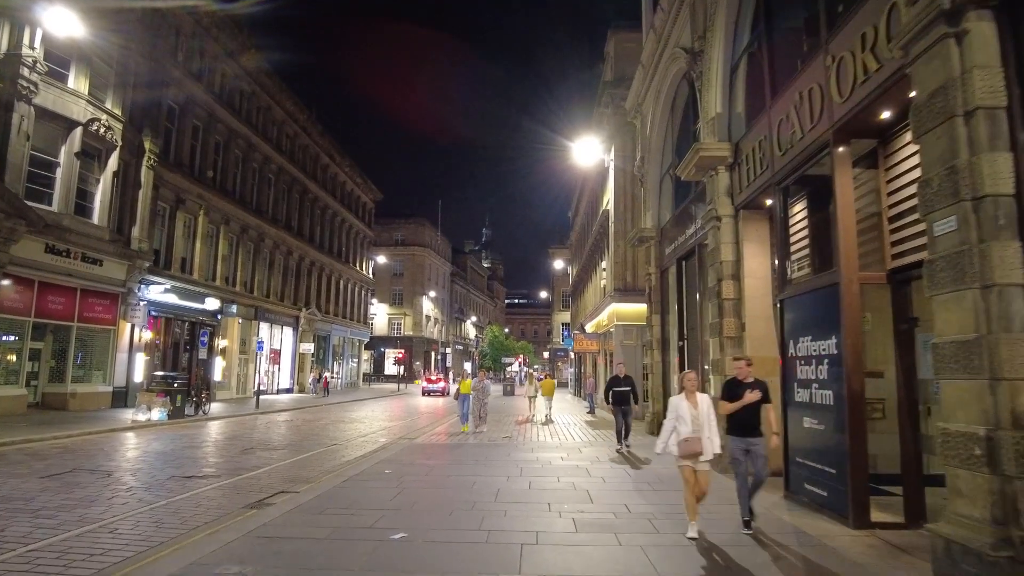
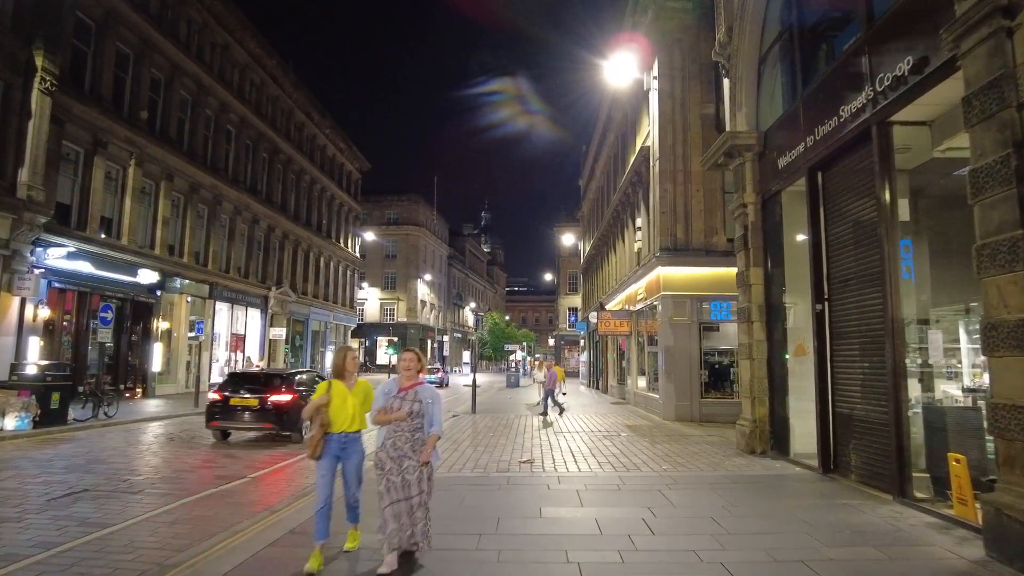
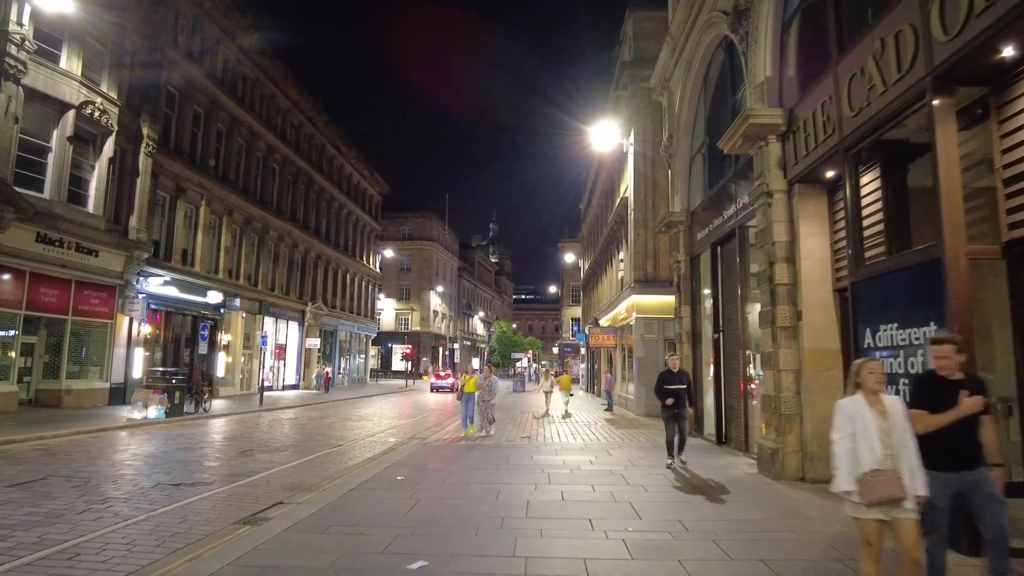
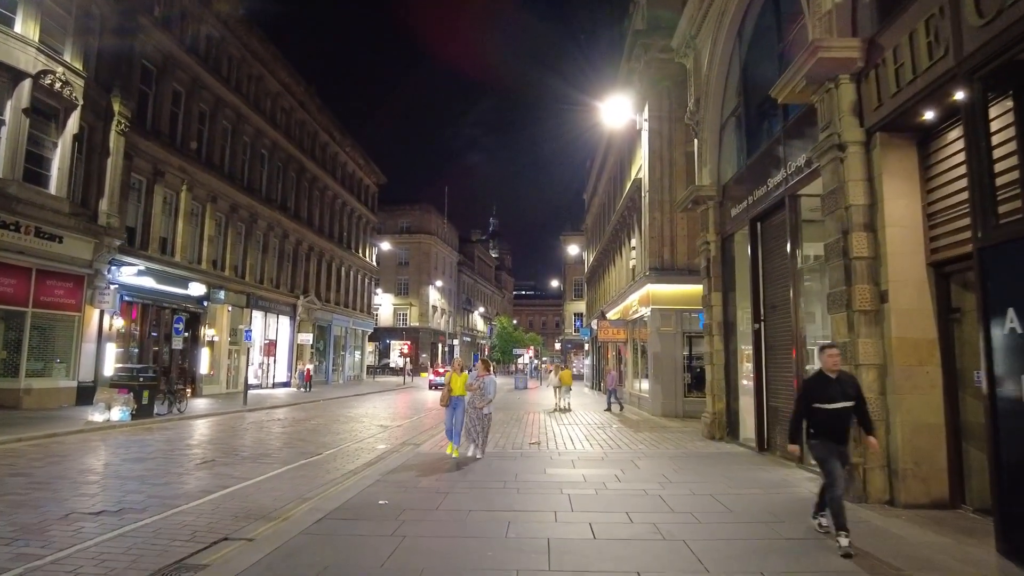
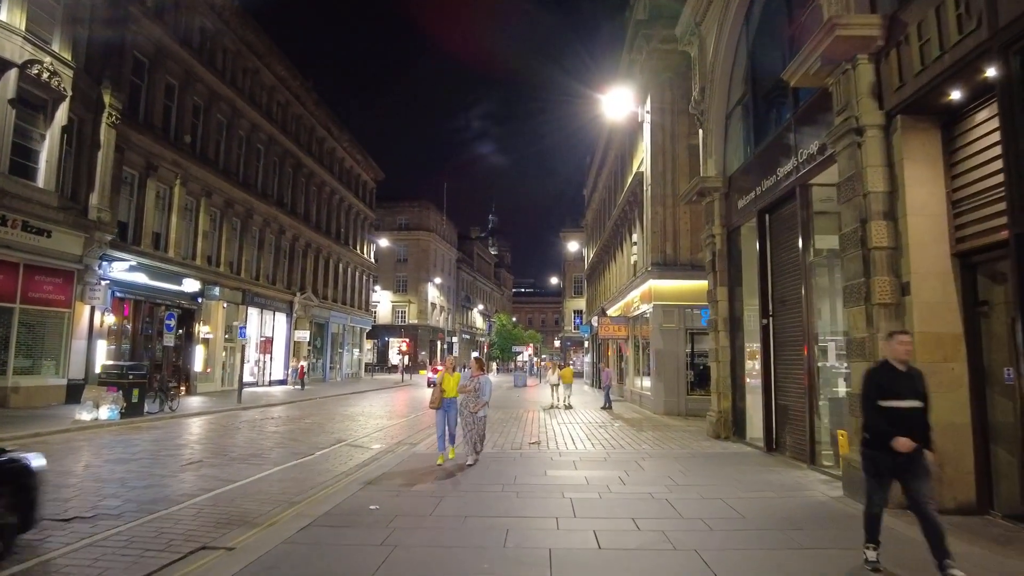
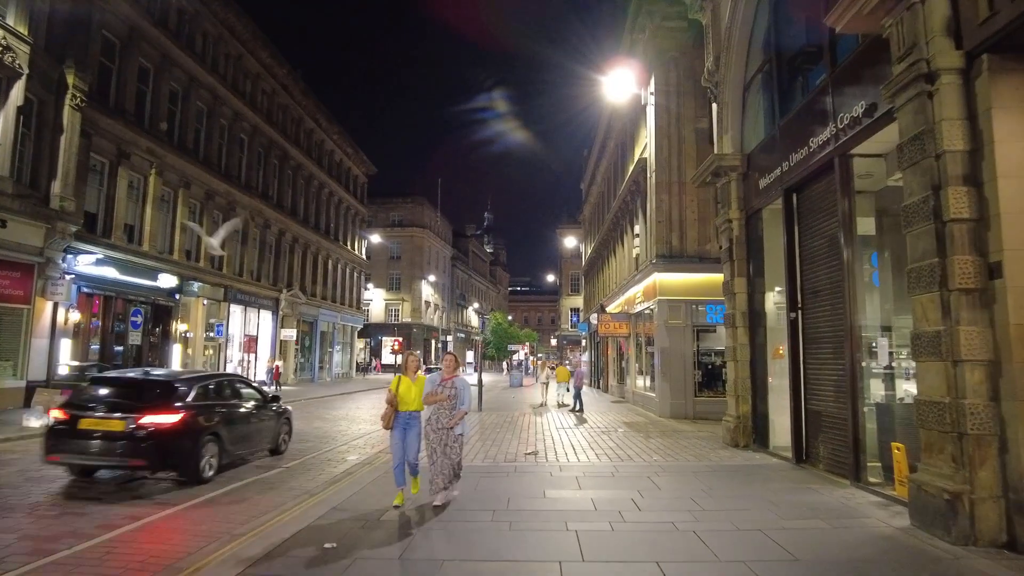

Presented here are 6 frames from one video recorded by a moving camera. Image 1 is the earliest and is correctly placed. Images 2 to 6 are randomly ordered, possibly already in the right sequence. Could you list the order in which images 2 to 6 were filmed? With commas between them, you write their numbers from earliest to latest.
3, 4, 5, 6, 2
